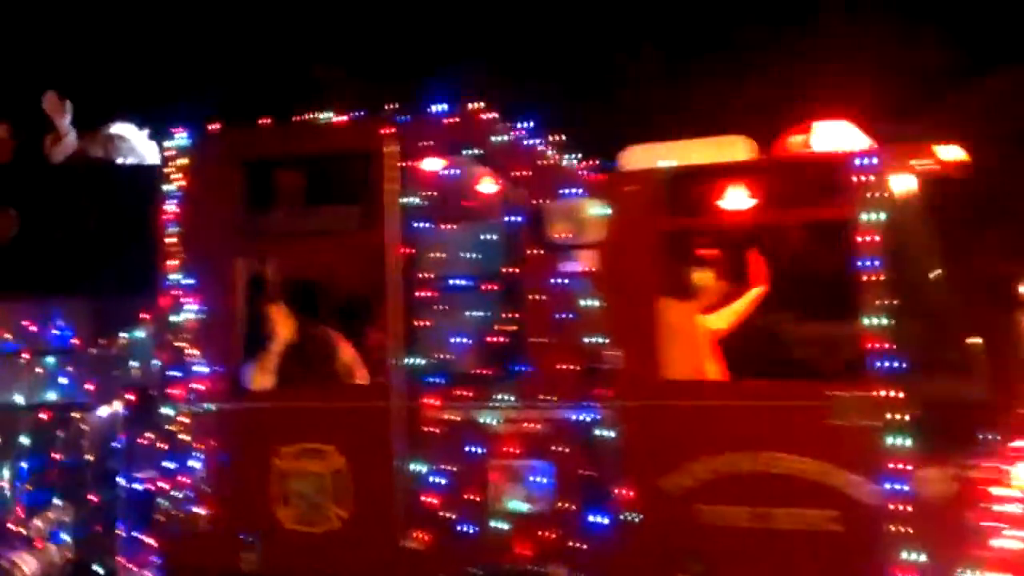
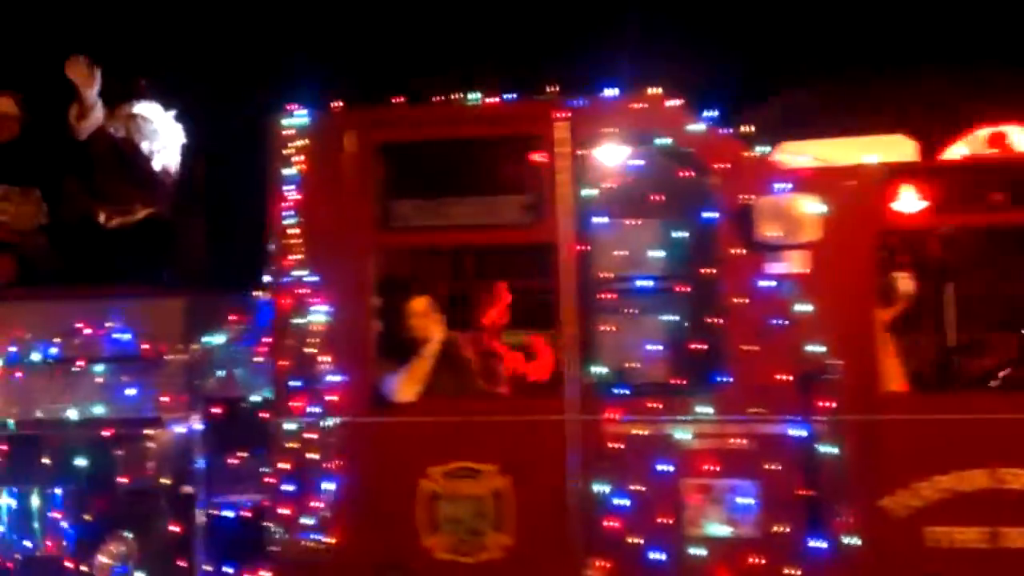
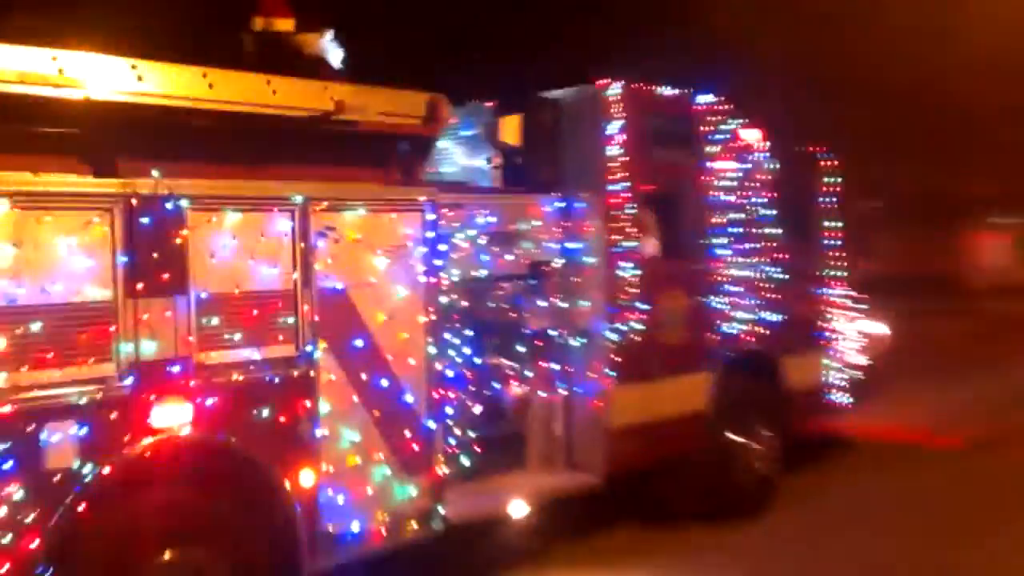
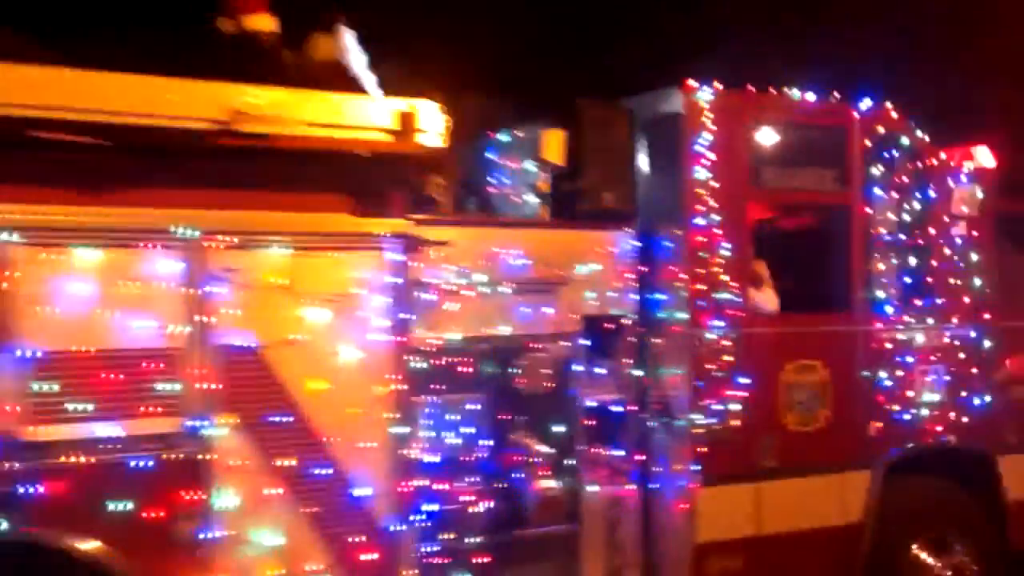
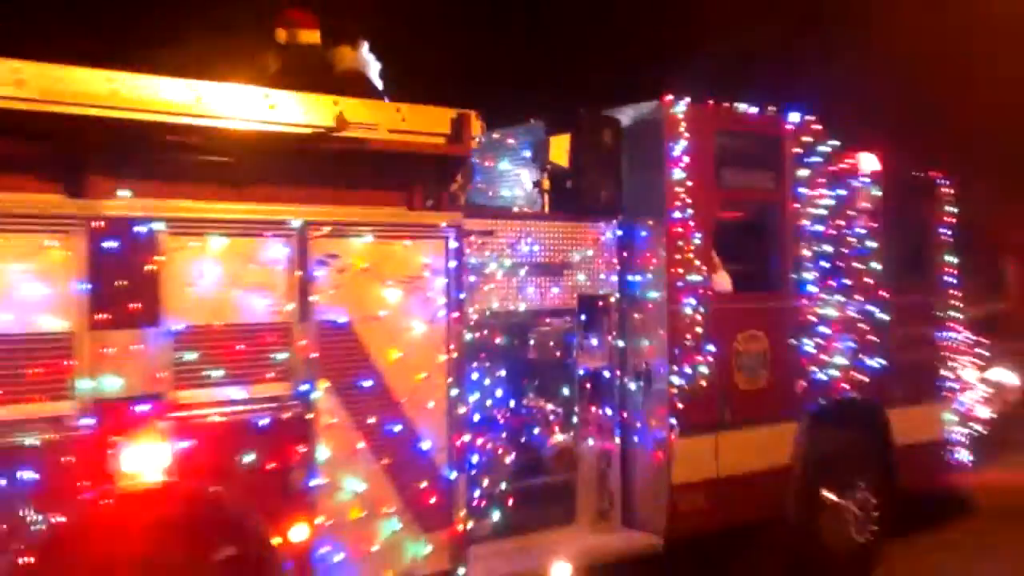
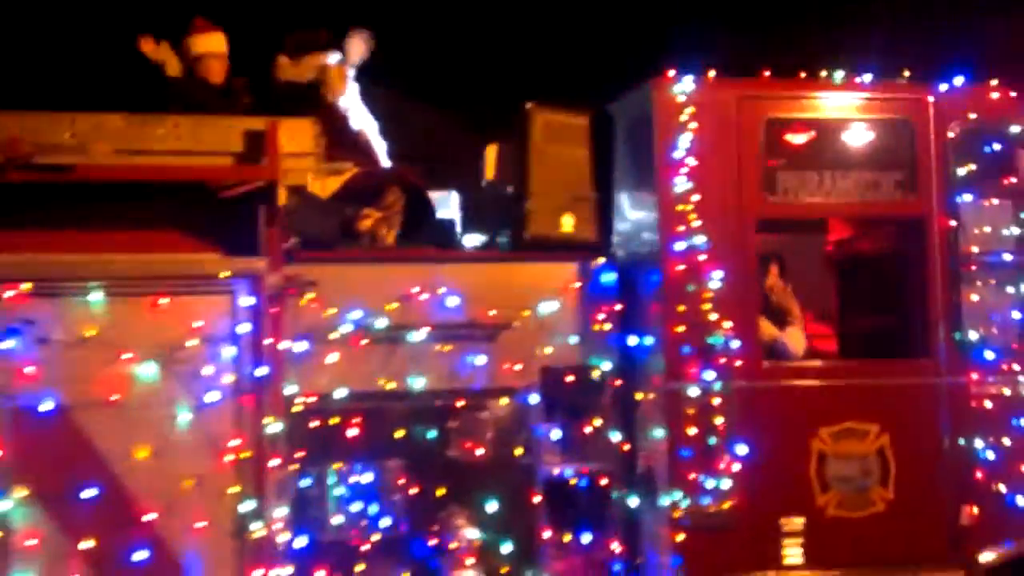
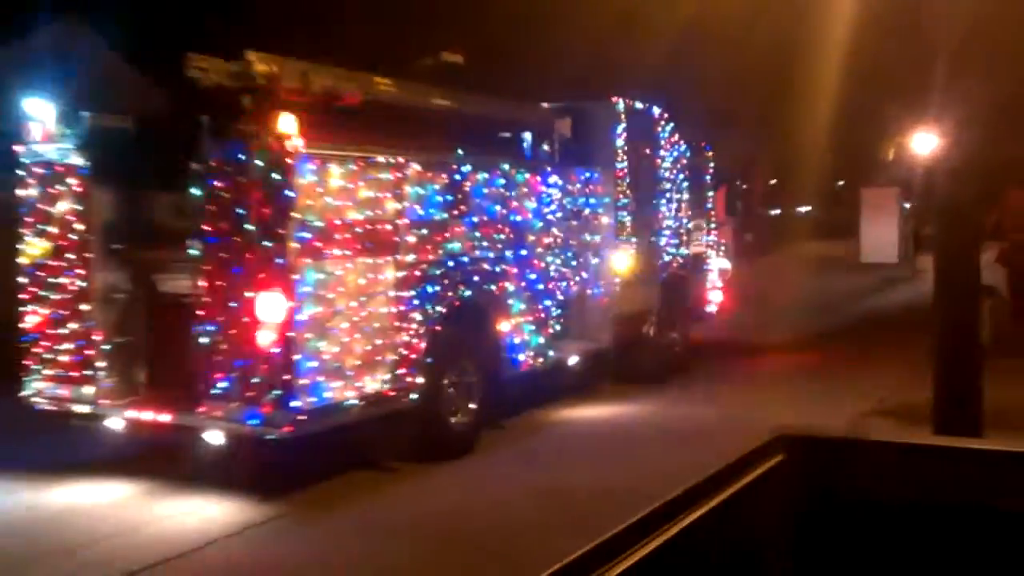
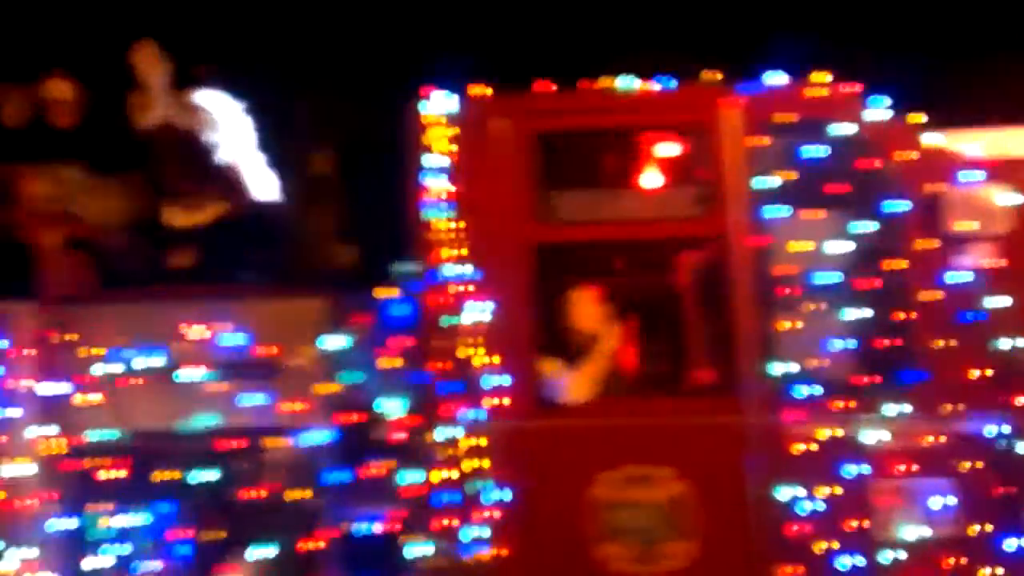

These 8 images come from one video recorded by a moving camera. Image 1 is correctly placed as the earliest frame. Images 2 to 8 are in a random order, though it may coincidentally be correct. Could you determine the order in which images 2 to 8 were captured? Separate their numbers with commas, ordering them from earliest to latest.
2, 8, 6, 4, 5, 3, 7
